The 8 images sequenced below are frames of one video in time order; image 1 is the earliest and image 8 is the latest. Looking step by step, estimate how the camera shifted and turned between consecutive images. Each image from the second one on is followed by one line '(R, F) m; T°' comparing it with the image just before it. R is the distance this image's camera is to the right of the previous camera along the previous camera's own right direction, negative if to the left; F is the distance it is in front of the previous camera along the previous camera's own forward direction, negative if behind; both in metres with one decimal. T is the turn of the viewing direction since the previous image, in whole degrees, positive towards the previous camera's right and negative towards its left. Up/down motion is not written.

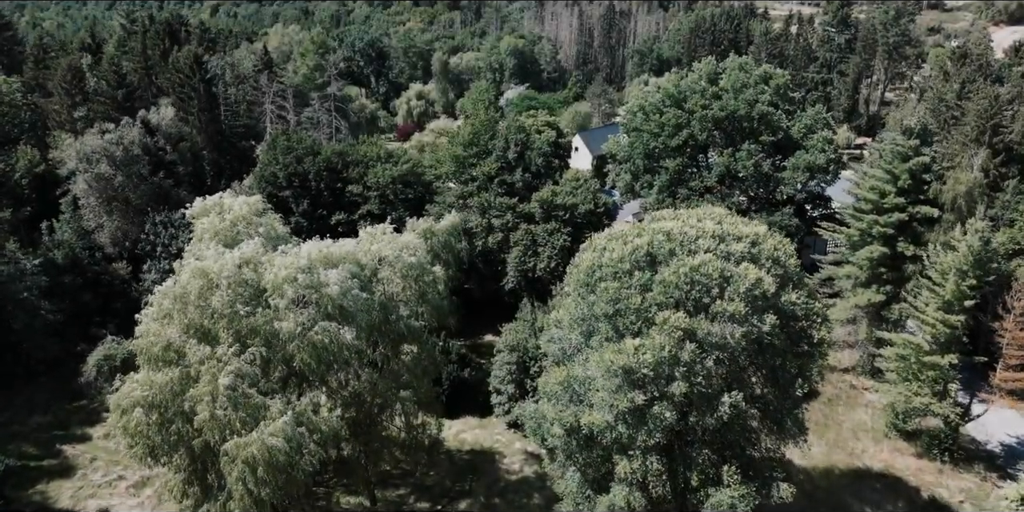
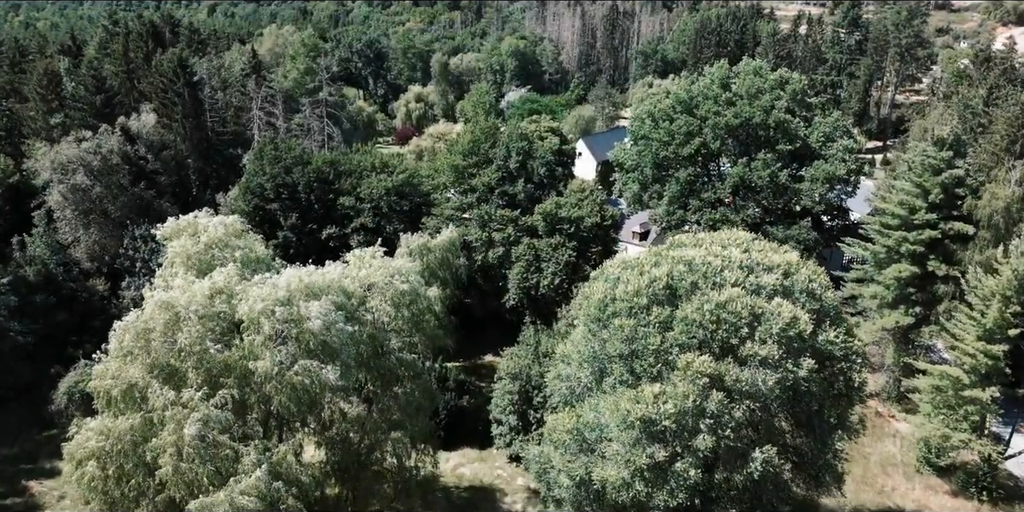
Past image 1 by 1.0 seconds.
(-0.1, +2.4) m; 0°
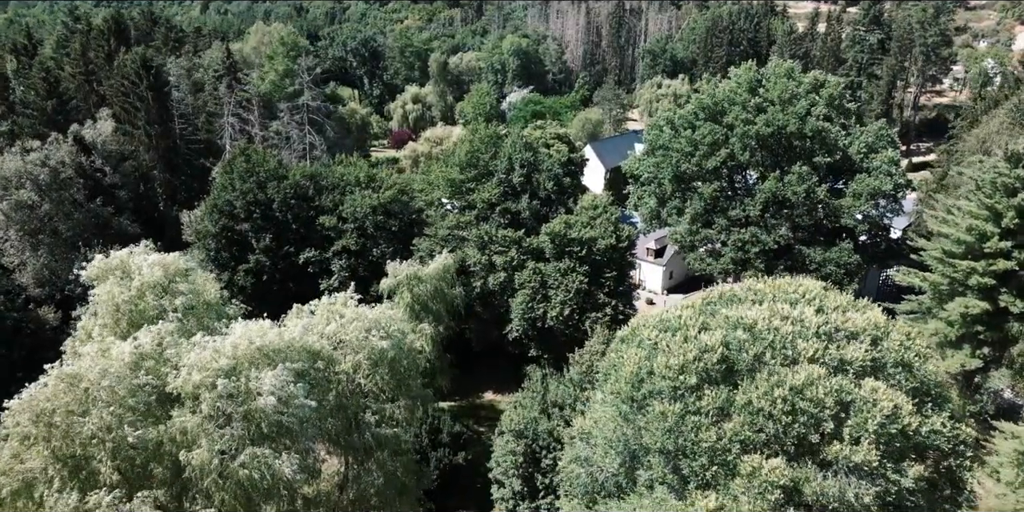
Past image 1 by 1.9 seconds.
(-0.1, +4.5) m; 0°
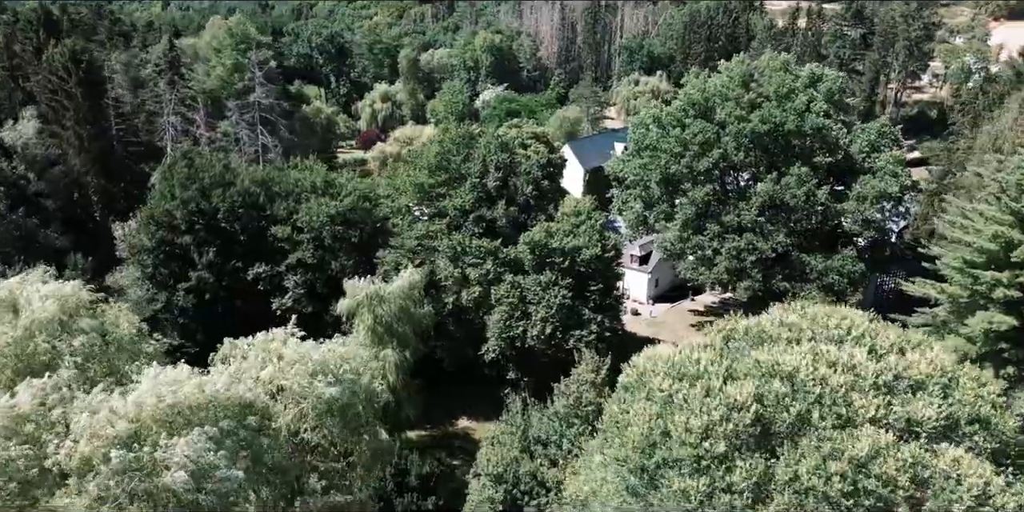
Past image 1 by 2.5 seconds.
(0.0, +3.3) m; +2°
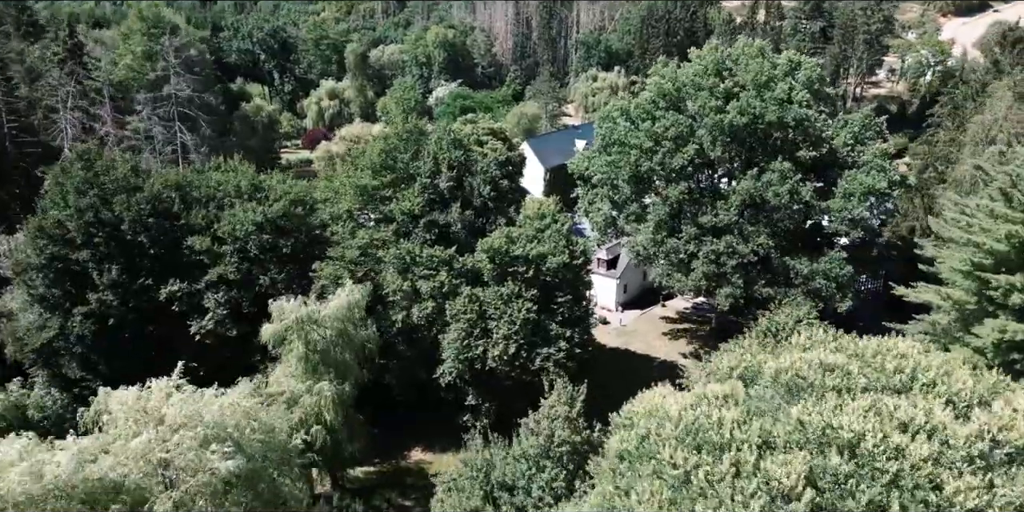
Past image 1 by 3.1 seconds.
(+0.1, +3.5) m; +3°
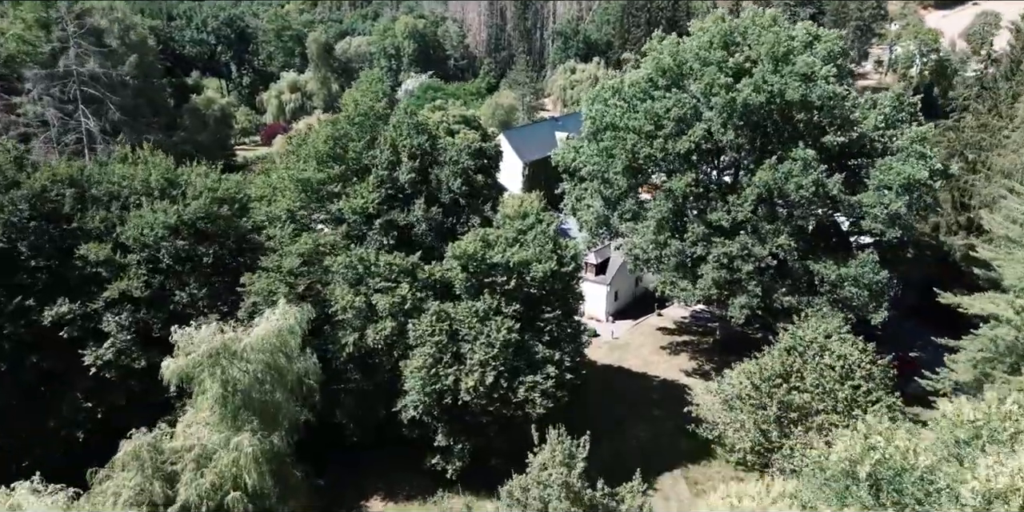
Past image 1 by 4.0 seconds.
(0.0, +4.9) m; +2°
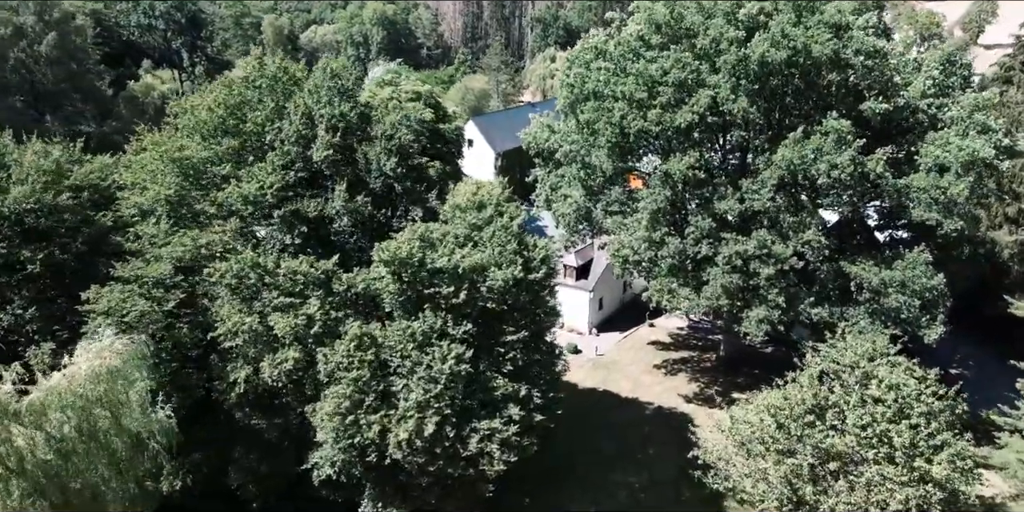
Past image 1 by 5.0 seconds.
(+0.9, +5.7) m; +1°
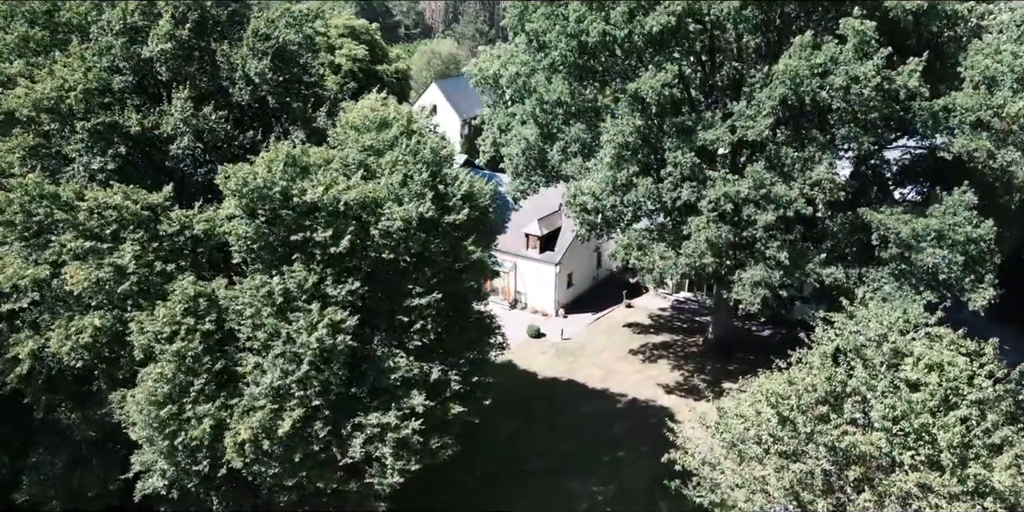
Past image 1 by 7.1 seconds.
(+1.6, +4.7) m; 0°
